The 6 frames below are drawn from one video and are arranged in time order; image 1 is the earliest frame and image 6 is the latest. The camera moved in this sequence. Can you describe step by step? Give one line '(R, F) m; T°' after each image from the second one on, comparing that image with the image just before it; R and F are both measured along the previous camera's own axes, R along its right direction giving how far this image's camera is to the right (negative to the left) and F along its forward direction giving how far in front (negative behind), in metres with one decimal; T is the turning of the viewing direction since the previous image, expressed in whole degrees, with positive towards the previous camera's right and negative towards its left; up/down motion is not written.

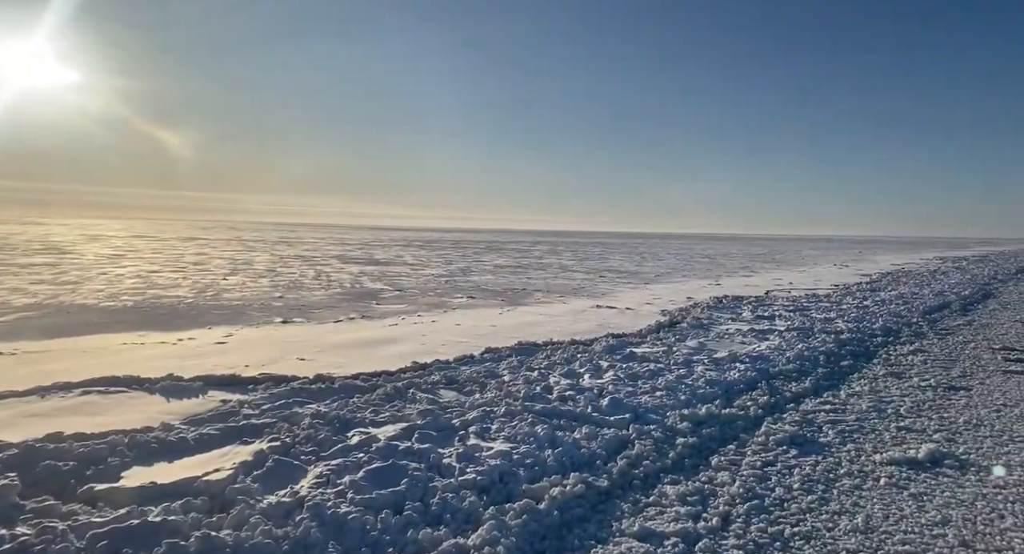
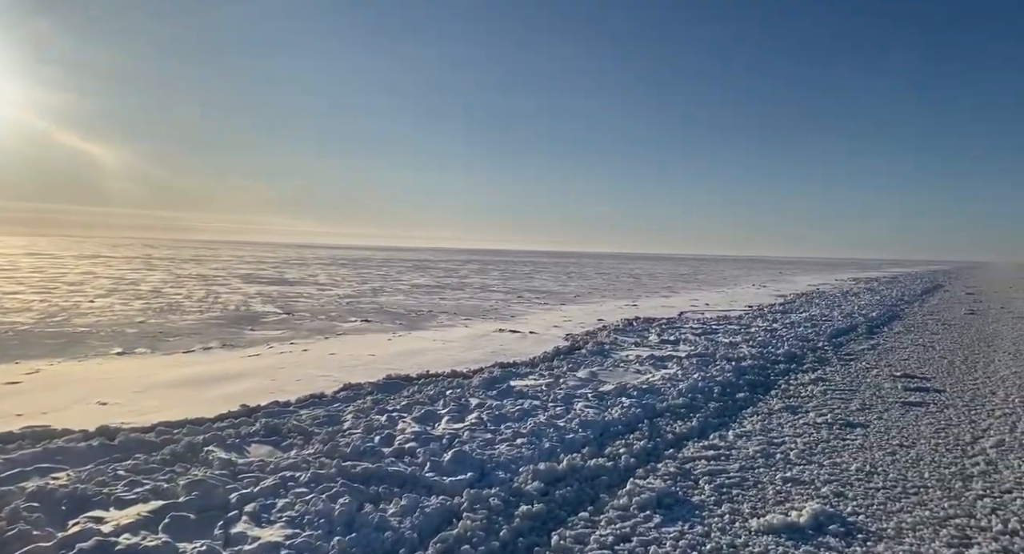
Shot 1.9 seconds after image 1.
(+0.9, +1.0) m; +6°
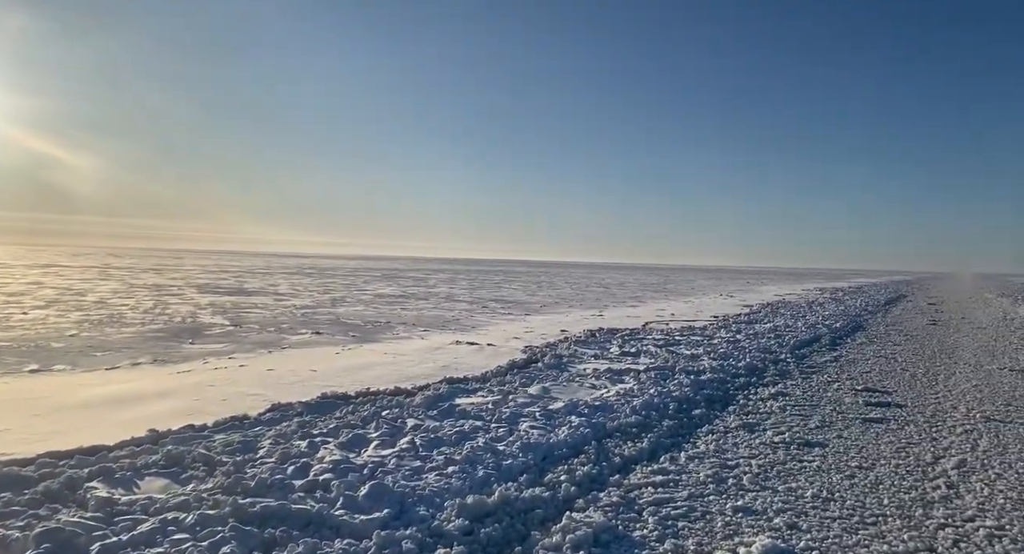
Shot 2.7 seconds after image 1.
(+0.4, +0.5) m; +2°
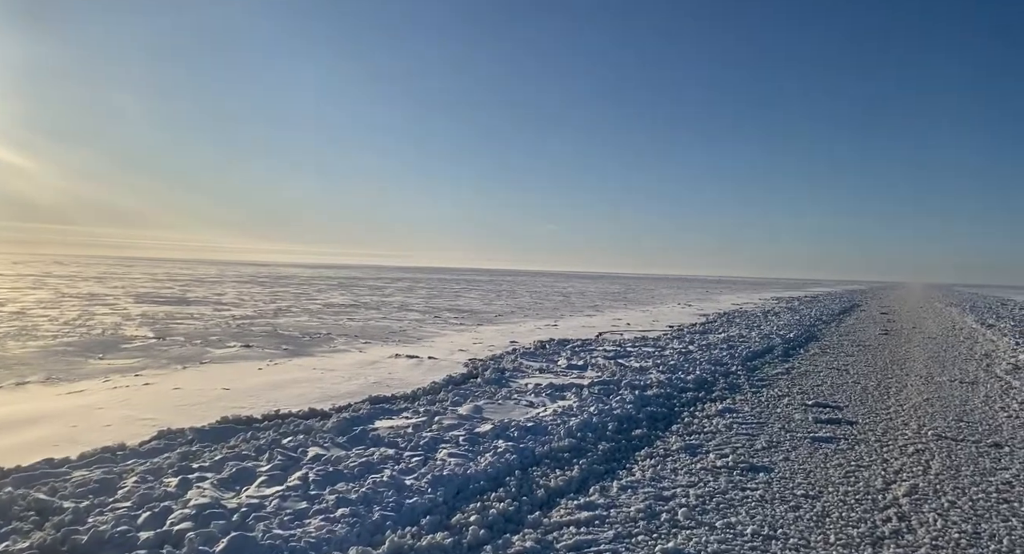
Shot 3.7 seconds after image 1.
(+0.5, +0.6) m; +3°
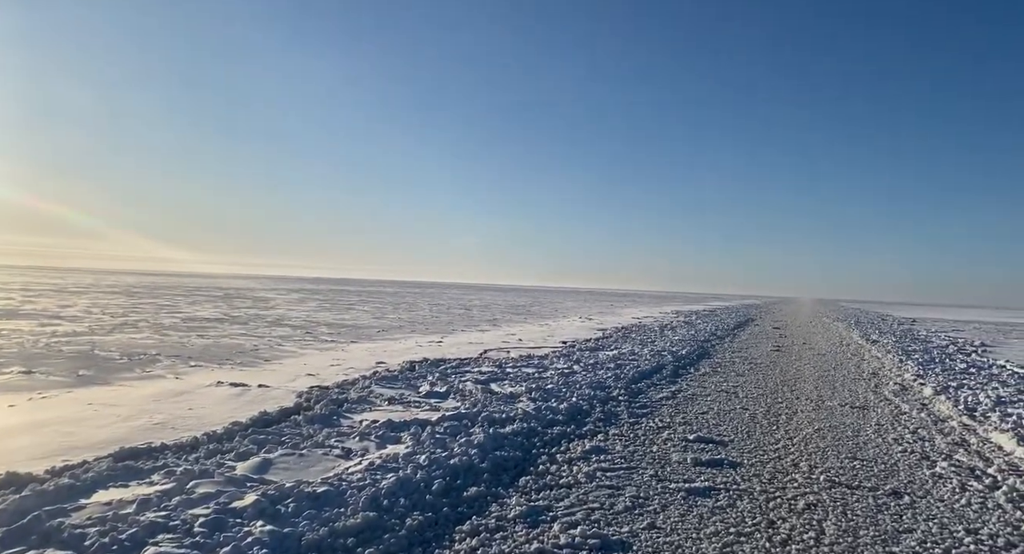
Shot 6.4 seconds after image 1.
(+1.0, +1.6) m; +8°
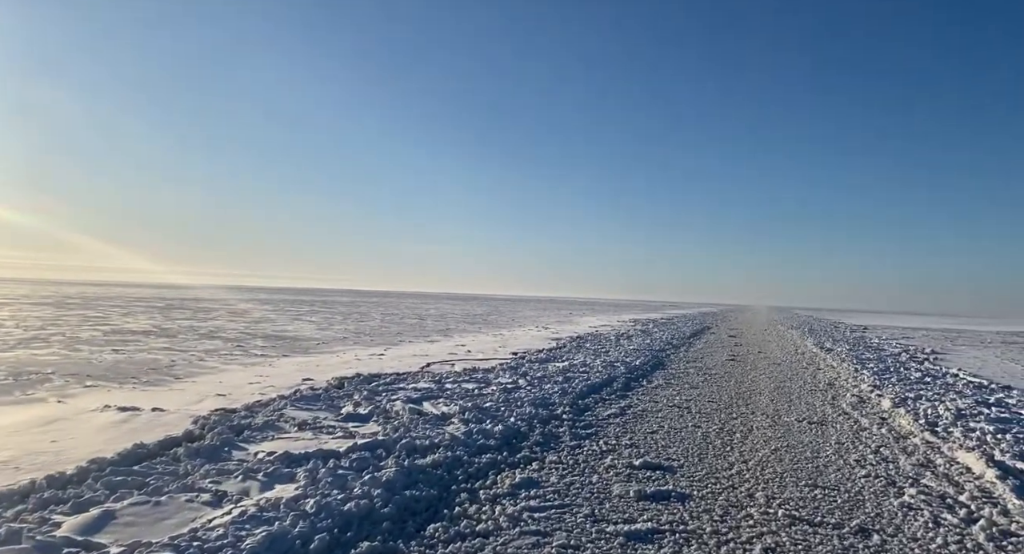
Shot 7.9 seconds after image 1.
(+0.5, +0.9) m; +4°
